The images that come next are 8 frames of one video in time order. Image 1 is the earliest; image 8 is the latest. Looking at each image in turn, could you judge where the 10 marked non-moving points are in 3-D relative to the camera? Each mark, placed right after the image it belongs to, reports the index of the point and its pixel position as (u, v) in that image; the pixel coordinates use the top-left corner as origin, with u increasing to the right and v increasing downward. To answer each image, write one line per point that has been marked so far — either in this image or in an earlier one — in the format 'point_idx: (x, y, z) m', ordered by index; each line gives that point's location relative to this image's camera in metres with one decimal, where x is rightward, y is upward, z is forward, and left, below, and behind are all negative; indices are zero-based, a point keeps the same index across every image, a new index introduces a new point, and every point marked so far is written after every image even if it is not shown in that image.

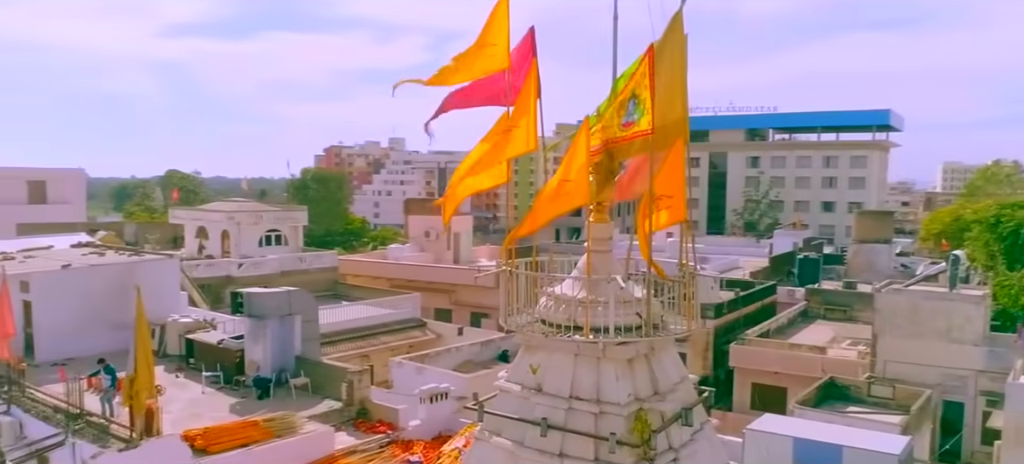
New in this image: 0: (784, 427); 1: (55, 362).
0: (+3.4, -2.4, +10.2) m
1: (-9.8, -2.8, +17.4) m
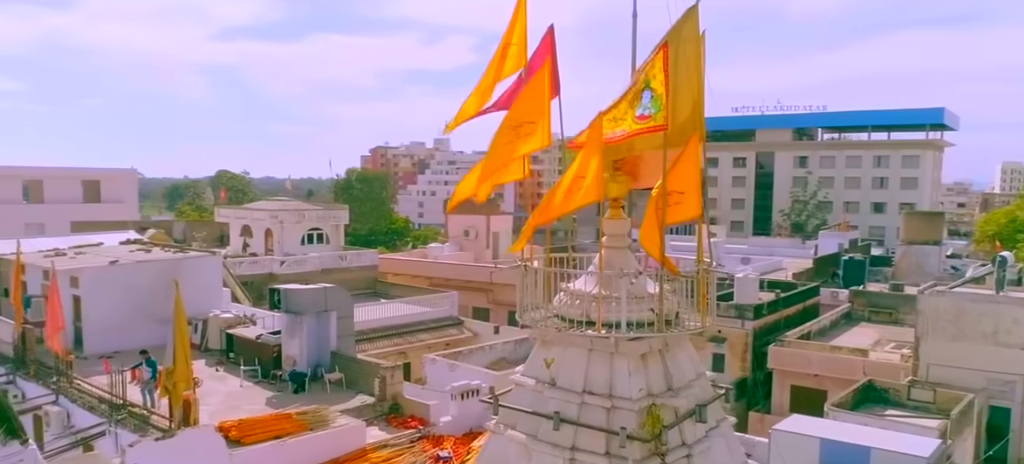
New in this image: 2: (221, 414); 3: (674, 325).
0: (+3.7, -2.4, +10.0) m
1: (-9.1, -2.7, +18.0) m
2: (-5.0, -3.1, +13.9) m
3: (+1.3, -0.8, +6.6) m
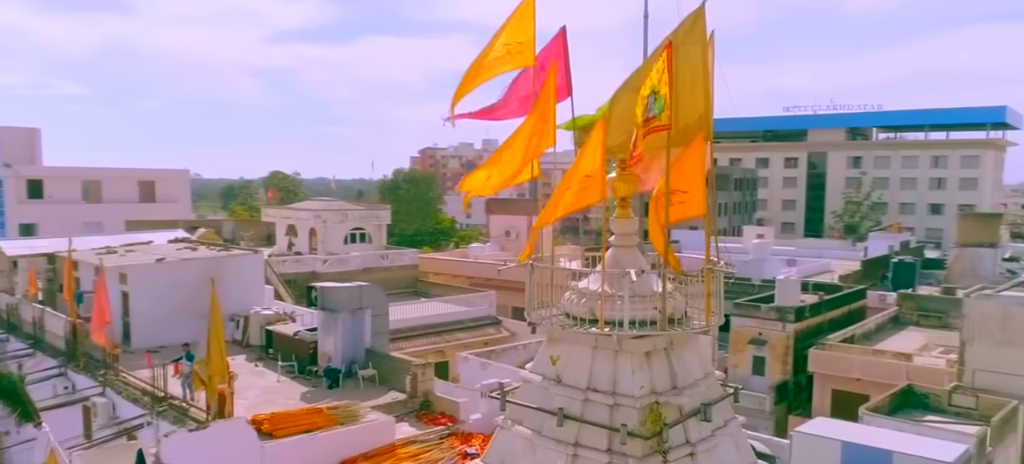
0: (+4.0, -2.4, +9.9) m
1: (-8.3, -2.7, +18.7) m
2: (-4.5, -3.1, +14.2) m
3: (+1.4, -0.8, +6.6) m
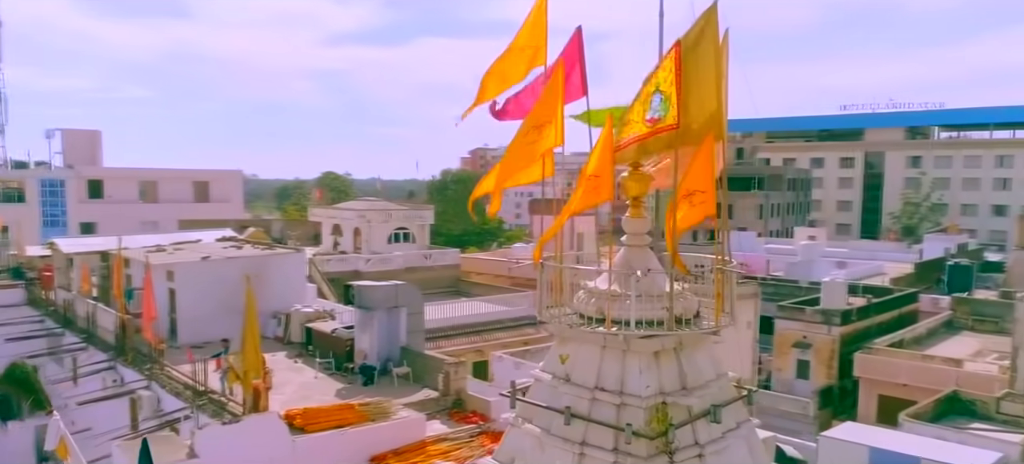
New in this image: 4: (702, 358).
0: (+4.2, -2.4, +9.7) m
1: (-7.5, -2.7, +19.2) m
2: (-4.0, -3.1, +14.6) m
3: (+1.4, -0.7, +6.6) m
4: (+1.6, -1.0, +6.7) m
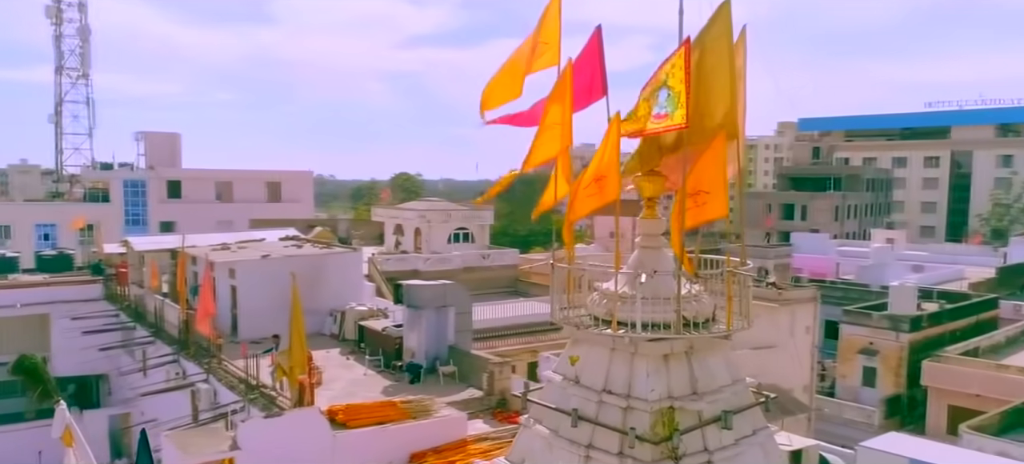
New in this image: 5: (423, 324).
0: (+4.6, -2.5, +9.3) m
1: (-6.3, -2.6, +19.8) m
2: (-3.2, -3.1, +14.9) m
3: (+1.5, -0.8, +6.4) m
4: (+1.7, -1.1, +6.6) m
5: (-1.8, -1.9, +16.6) m
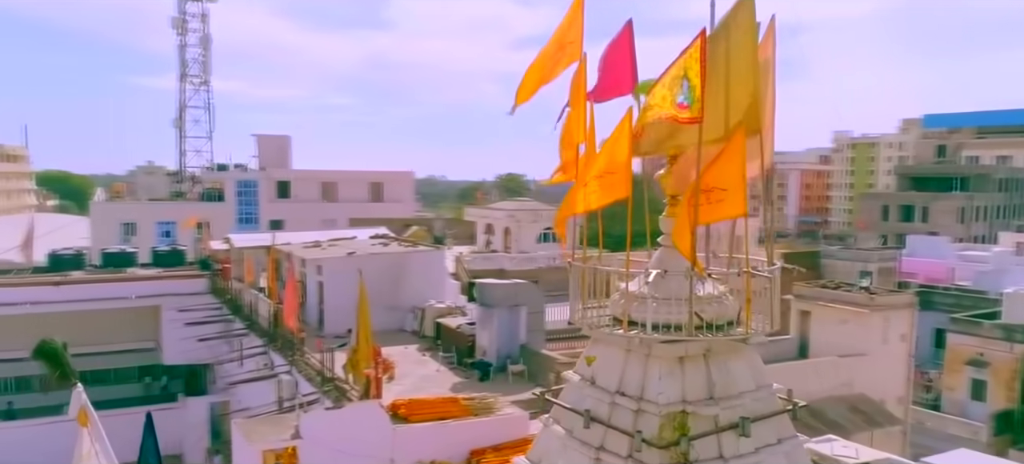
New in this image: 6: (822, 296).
0: (+5.0, -2.5, +8.6) m
1: (-4.4, -2.6, +20.5) m
2: (-2.0, -3.0, +15.2) m
3: (+1.6, -0.8, +6.2) m
4: (+1.8, -1.0, +6.3) m
5: (-0.4, -1.9, +16.7) m
6: (+7.4, -1.5, +19.2) m
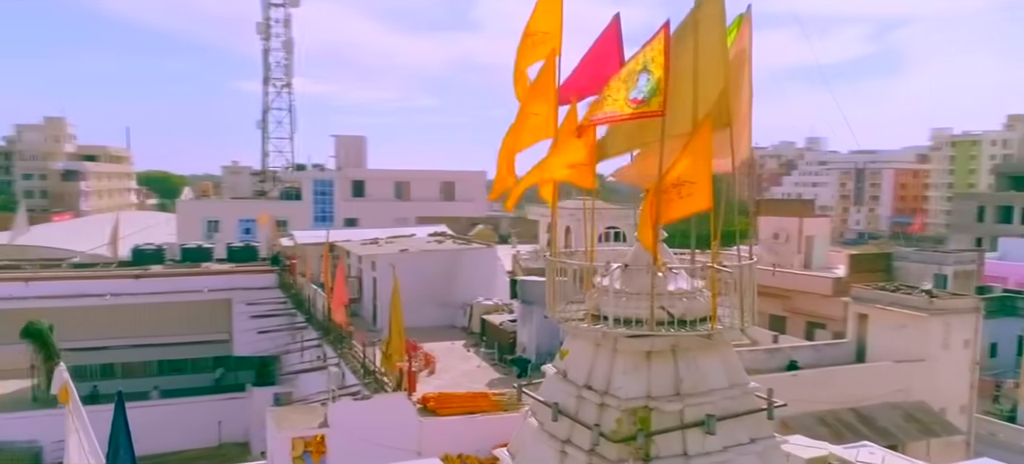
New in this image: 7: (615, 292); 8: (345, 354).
0: (+5.0, -2.5, +8.2) m
1: (-3.2, -2.5, +21.0) m
2: (-1.3, -3.0, +15.4) m
3: (+1.3, -0.7, +6.1) m
4: (+1.5, -1.0, +6.2) m
5: (+0.4, -1.8, +16.8) m
6: (+8.4, -1.5, +18.5) m
7: (+0.8, -0.5, +6.2) m
8: (-3.7, -2.8, +18.2) m
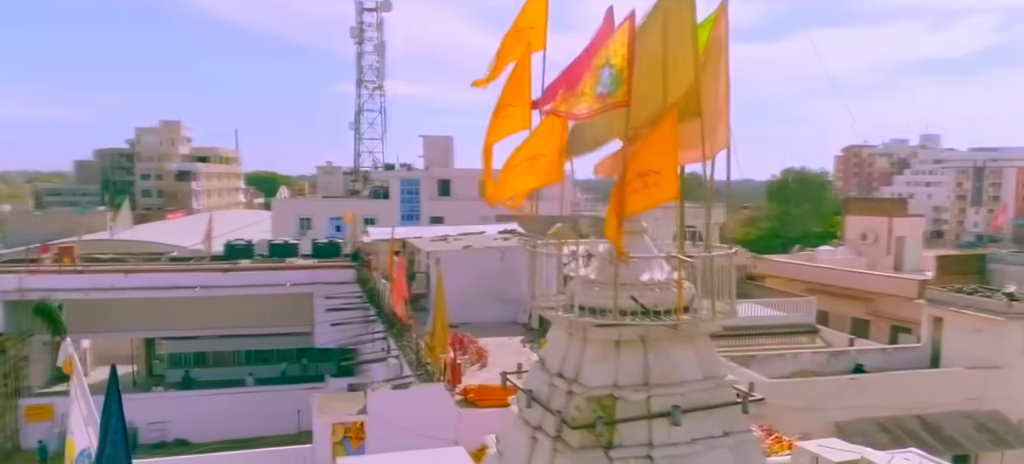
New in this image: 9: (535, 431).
0: (+4.9, -2.4, +7.7) m
1: (-1.6, -2.4, +21.4) m
2: (-0.4, -2.9, +15.7) m
3: (+1.1, -0.6, +6.1) m
4: (+1.3, -0.9, +6.2) m
5: (+1.5, -1.8, +16.8) m
6: (+9.6, -1.5, +17.6) m
7: (+0.6, -0.4, +6.3) m
8: (-2.5, -2.7, +18.8) m
9: (+0.2, -1.6, +6.3) m
